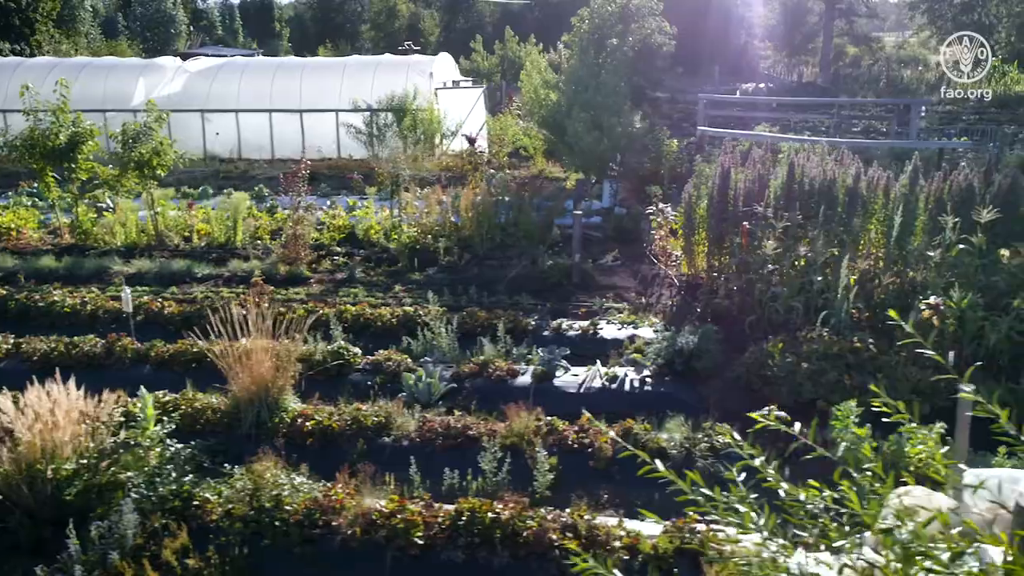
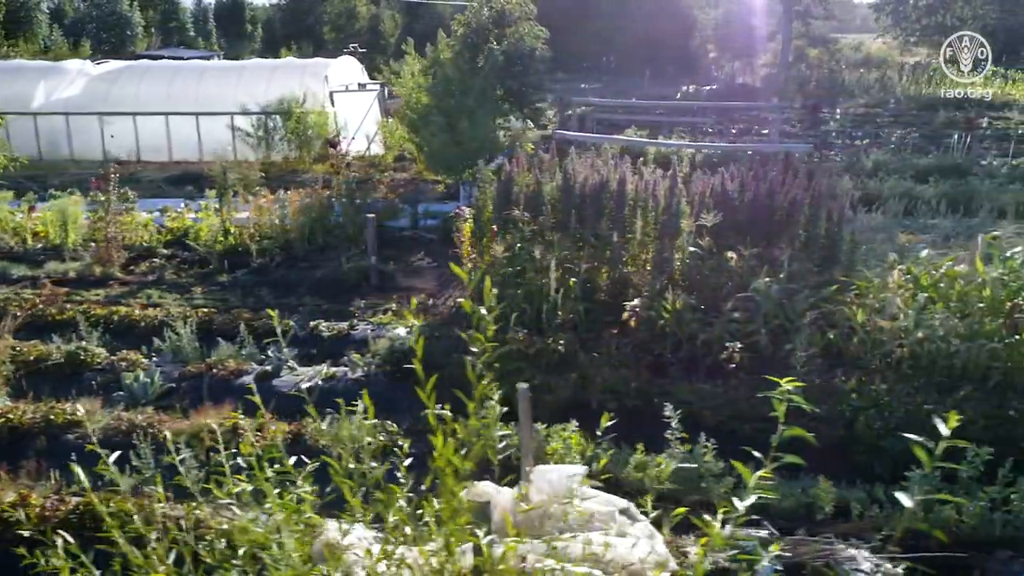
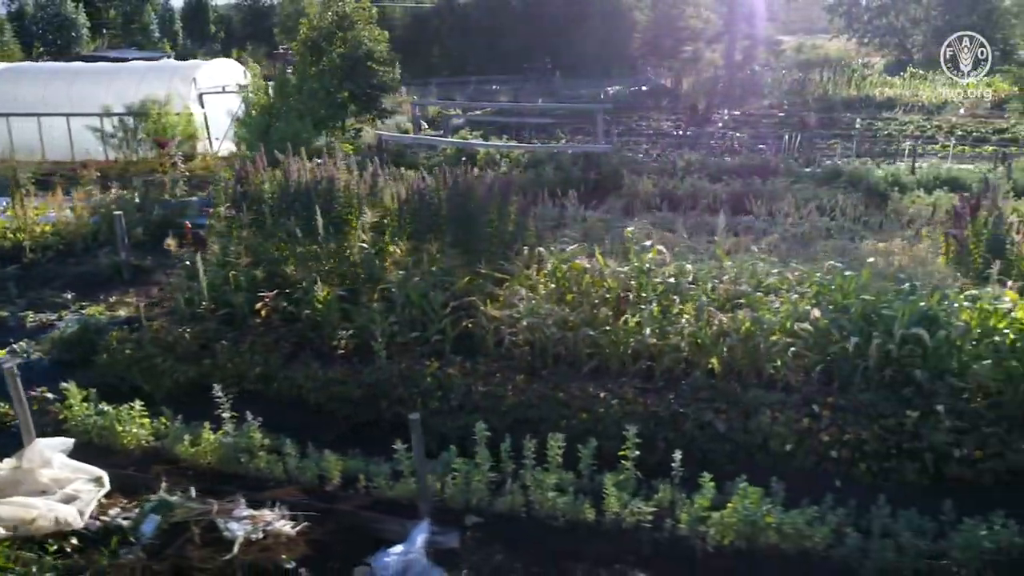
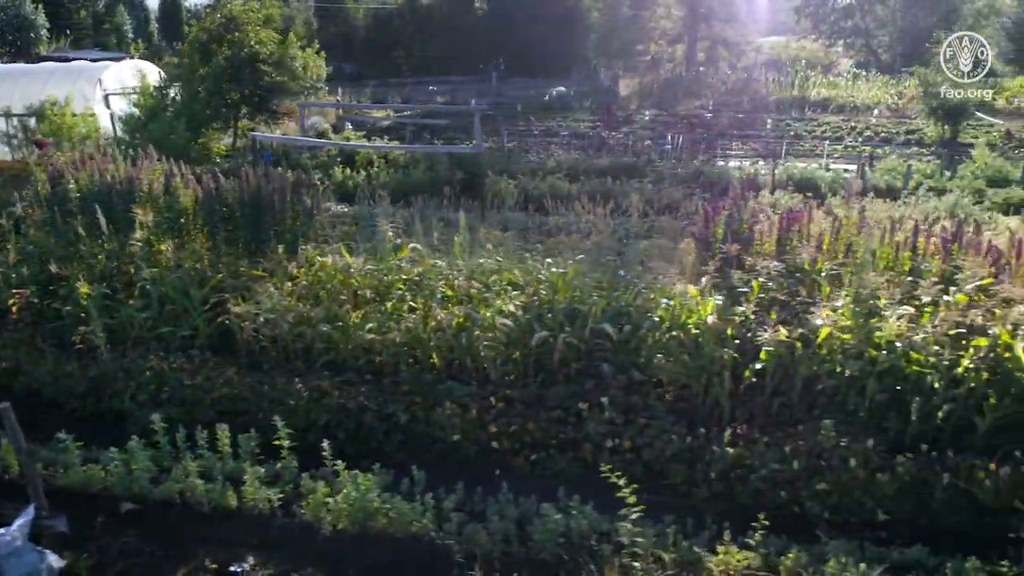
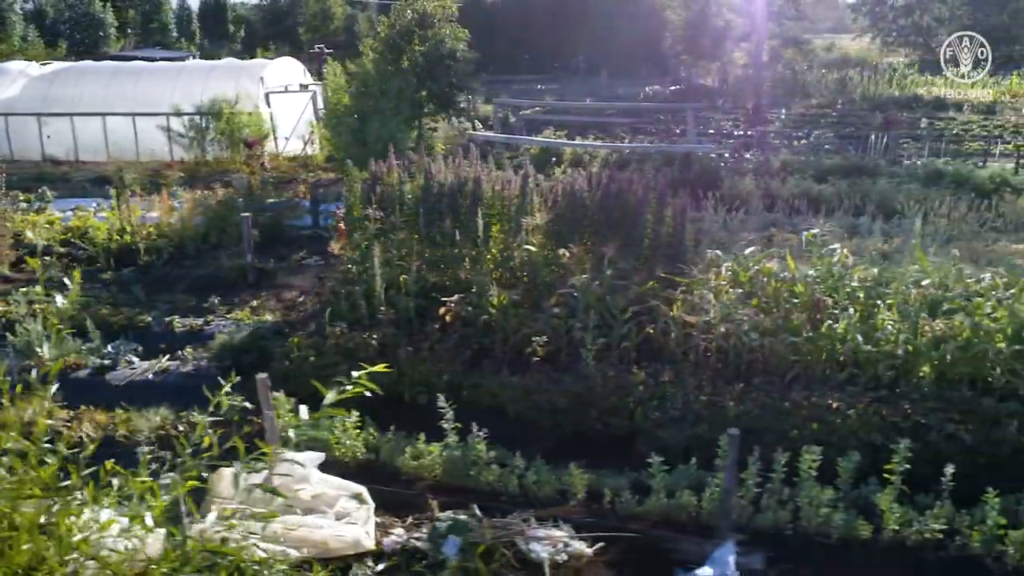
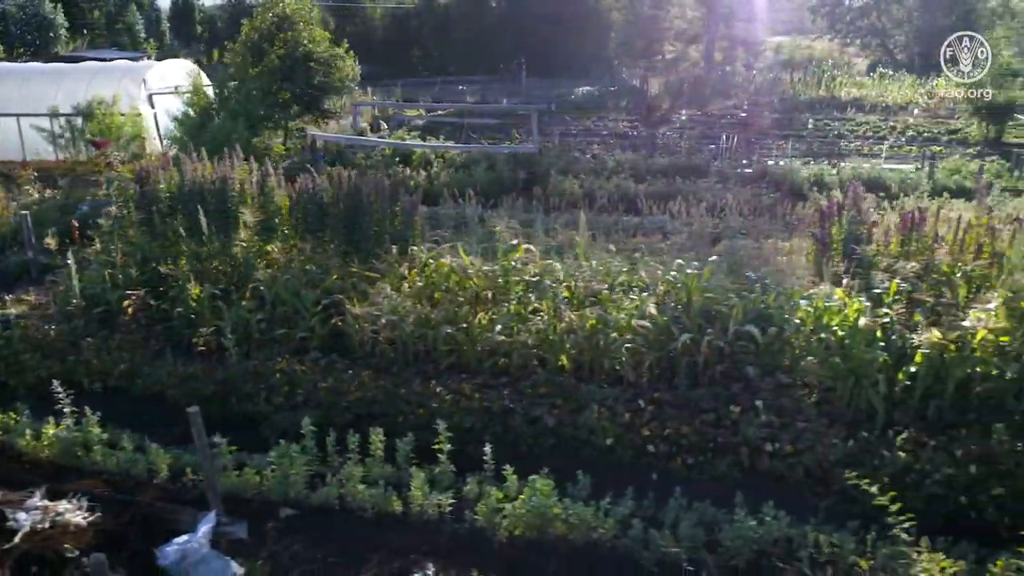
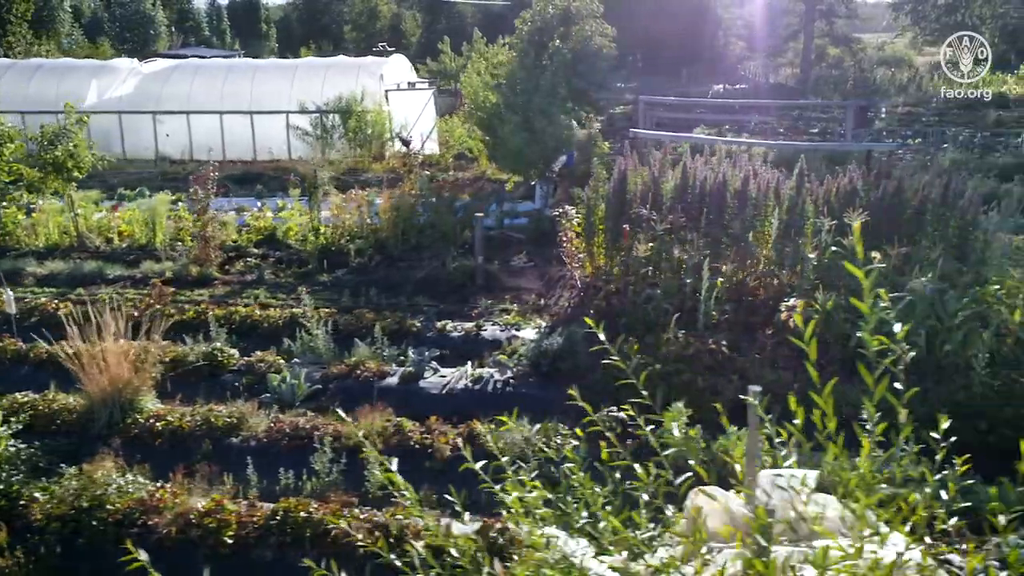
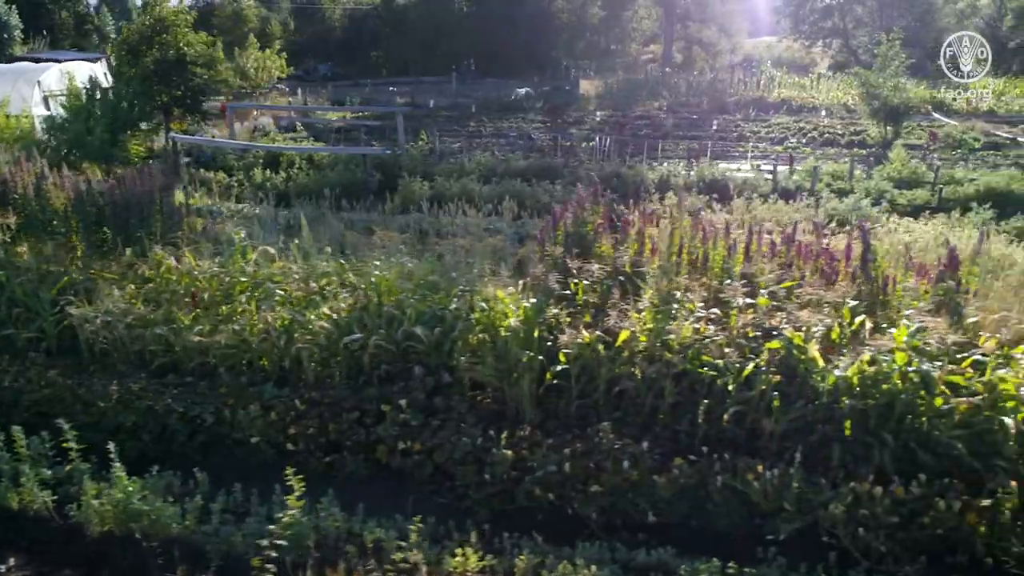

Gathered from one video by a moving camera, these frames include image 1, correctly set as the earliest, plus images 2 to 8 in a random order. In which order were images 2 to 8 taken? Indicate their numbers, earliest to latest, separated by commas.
7, 2, 5, 3, 6, 4, 8
